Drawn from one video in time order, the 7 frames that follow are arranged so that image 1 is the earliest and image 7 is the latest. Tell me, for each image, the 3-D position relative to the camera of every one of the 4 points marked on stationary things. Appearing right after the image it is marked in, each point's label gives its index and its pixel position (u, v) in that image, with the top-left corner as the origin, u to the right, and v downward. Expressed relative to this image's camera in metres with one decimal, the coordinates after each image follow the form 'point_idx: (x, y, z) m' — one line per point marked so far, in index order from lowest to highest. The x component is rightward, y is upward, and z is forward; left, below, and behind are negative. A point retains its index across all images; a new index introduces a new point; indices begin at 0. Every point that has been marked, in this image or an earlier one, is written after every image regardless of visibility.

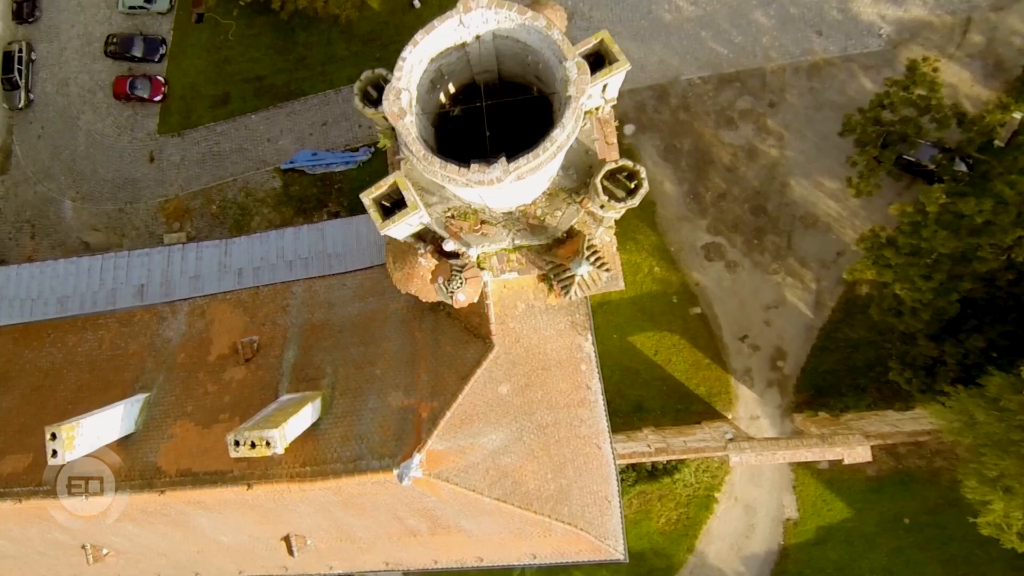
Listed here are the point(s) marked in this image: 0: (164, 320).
0: (-7.6, -0.7, +16.8) m
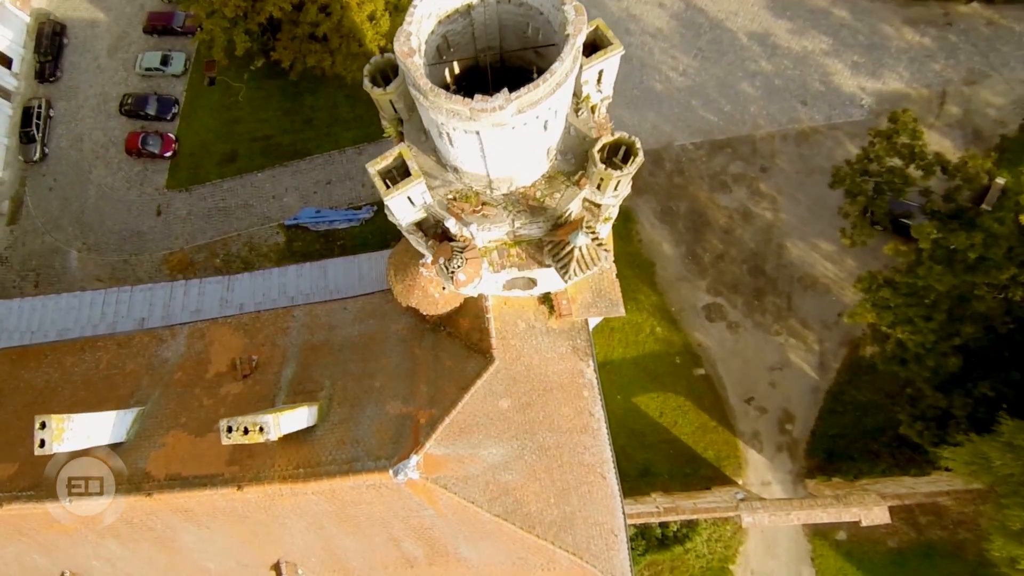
0: (-7.6, -1.2, +16.7) m
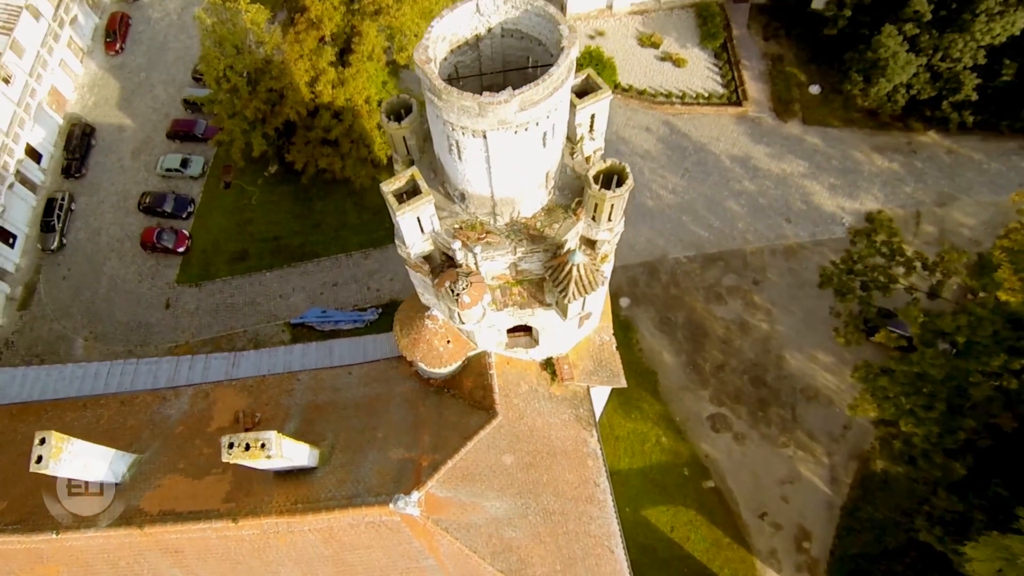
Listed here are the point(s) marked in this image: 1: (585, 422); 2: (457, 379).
0: (-7.6, -2.5, +16.6) m
1: (+1.8, -3.2, +18.1) m
2: (-1.2, -2.0, +16.7) m
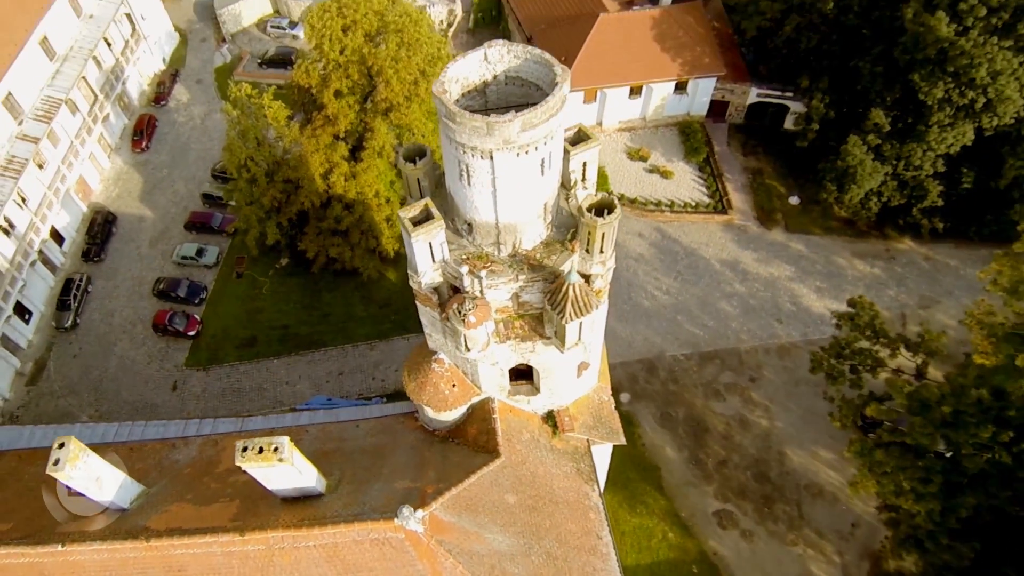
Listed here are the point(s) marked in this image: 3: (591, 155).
0: (-7.5, -3.6, +16.8) m
1: (+1.8, -4.5, +18.2) m
2: (-1.1, -3.1, +17.0) m
3: (+1.6, +2.7, +15.0) m
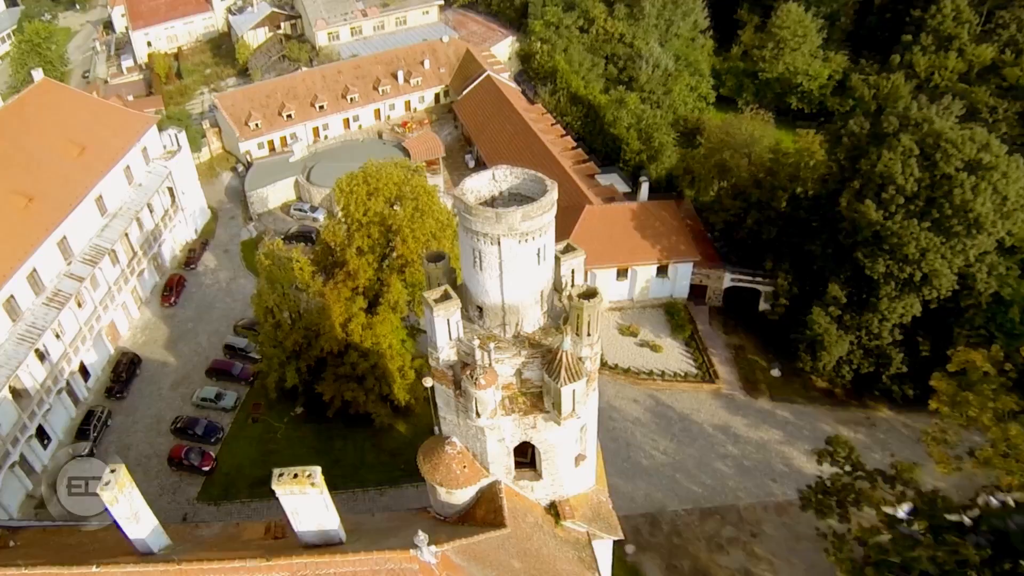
0: (-7.4, -5.7, +17.7) m
1: (+1.8, -7.1, +18.9) m
2: (-1.1, -5.3, +18.1) m
3: (+1.7, +0.8, +18.0) m
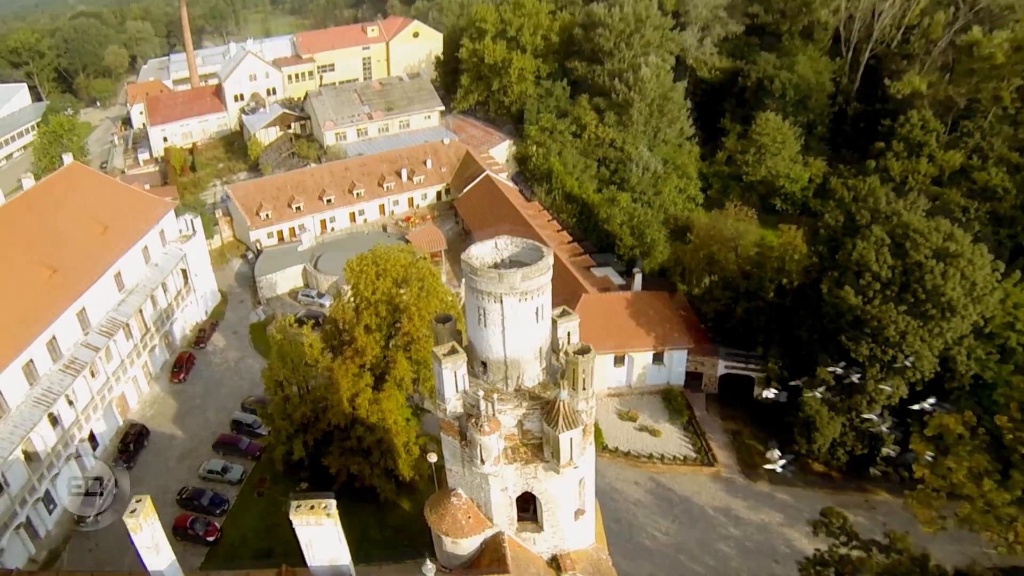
0: (-7.2, -7.0, +17.9) m
1: (+2.1, -8.6, +19.1) m
2: (-0.8, -6.8, +18.5) m
3: (+2.1, -0.8, +19.3) m
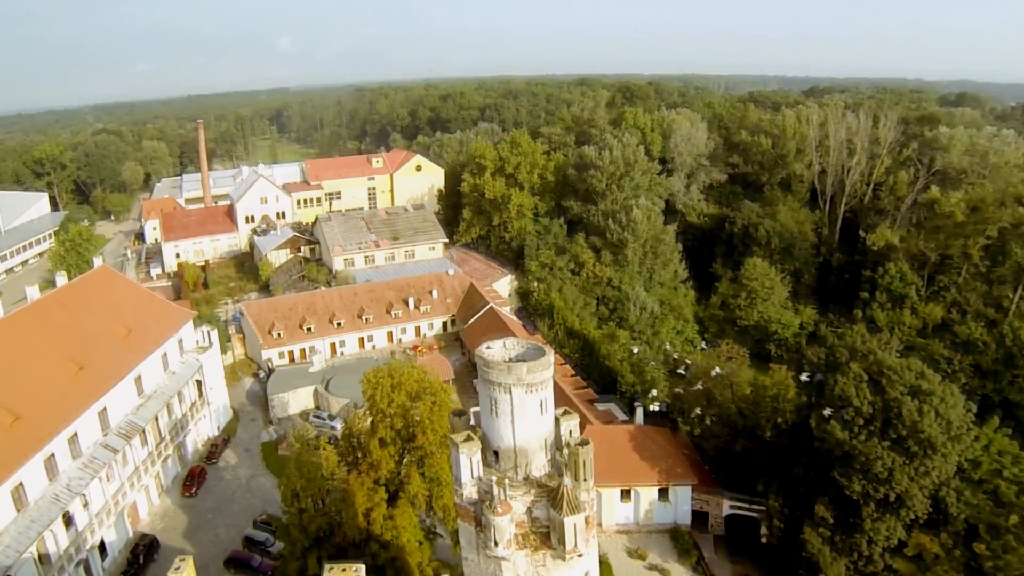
0: (-6.1, -9.9, +17.8) m
1: (+3.1, -12.2, +19.0) m
2: (+0.3, -10.1, +18.7) m
3: (+3.3, -4.4, +20.5) m
